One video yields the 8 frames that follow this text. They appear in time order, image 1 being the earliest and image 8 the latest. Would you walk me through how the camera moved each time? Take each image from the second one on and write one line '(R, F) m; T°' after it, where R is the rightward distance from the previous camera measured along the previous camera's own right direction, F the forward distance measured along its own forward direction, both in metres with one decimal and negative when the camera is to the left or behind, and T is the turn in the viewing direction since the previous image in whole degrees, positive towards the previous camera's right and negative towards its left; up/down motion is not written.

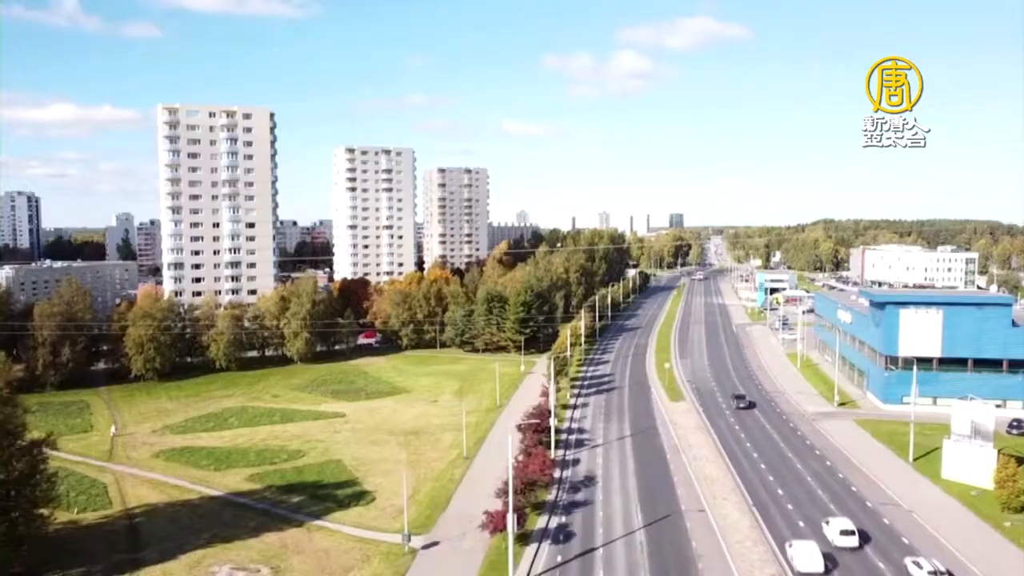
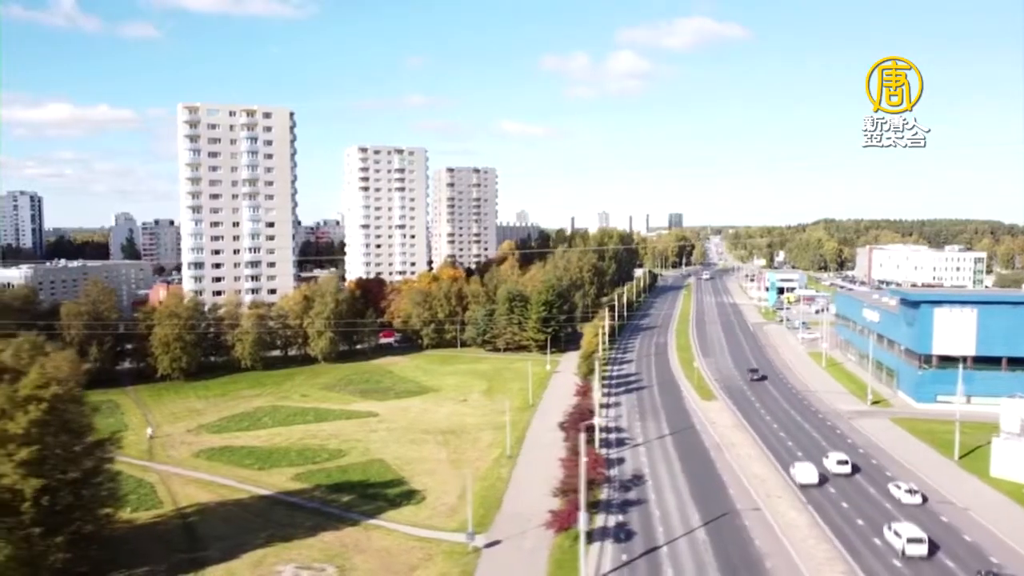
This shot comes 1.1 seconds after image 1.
(-1.6, +0.1) m; 0°
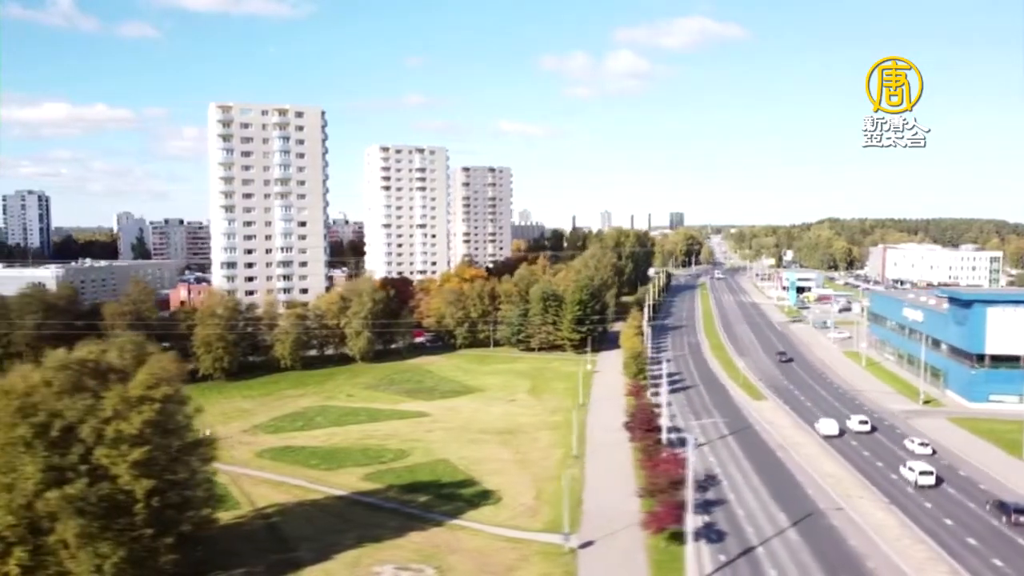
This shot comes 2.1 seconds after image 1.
(-2.4, +0.1) m; 0°
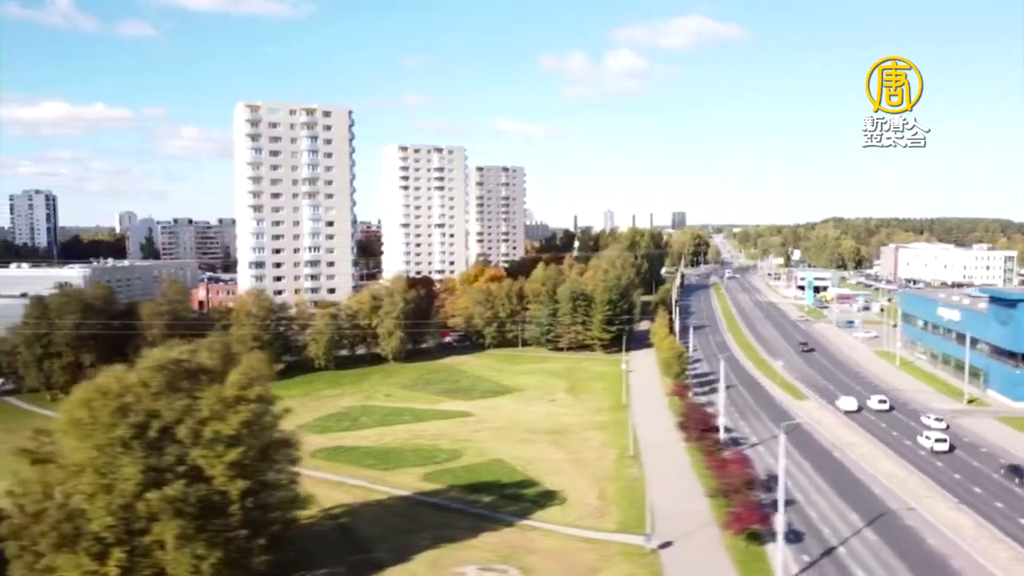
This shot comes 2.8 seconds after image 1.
(-2.0, +0.1) m; 0°
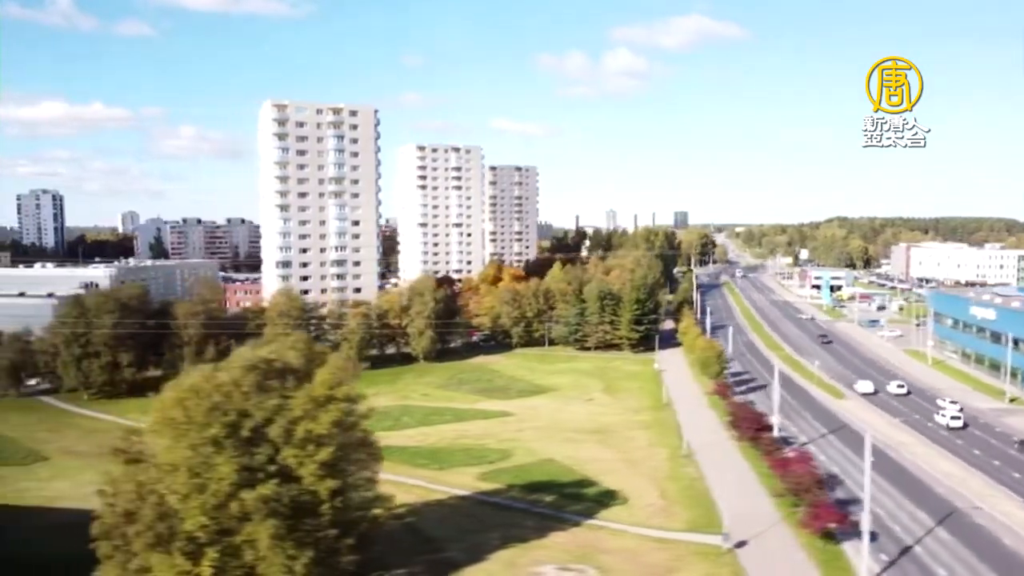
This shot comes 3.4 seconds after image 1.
(-1.8, +0.1) m; 0°
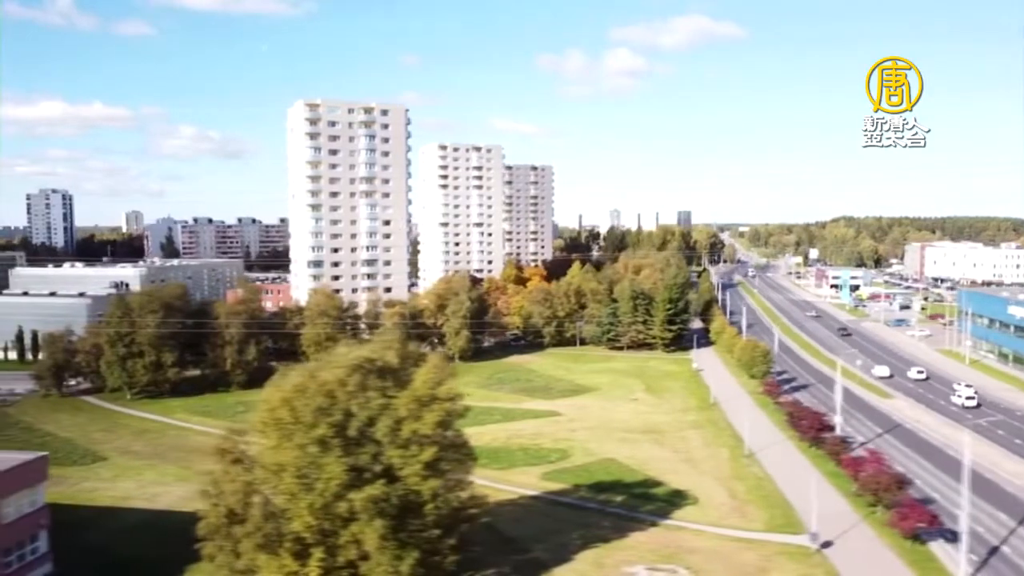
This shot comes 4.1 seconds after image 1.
(-2.1, +0.1) m; 0°
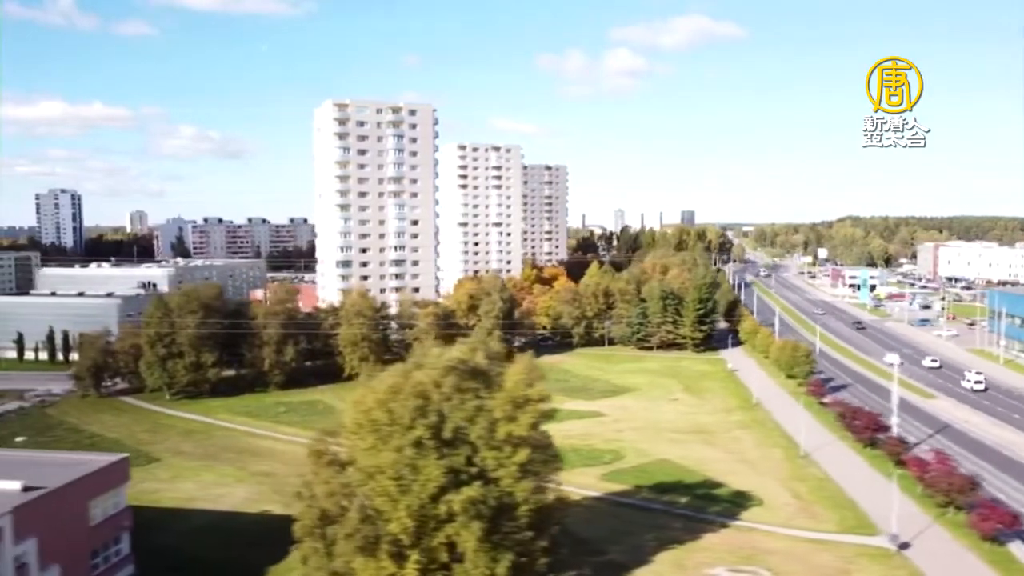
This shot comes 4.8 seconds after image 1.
(-1.9, +0.1) m; 0°
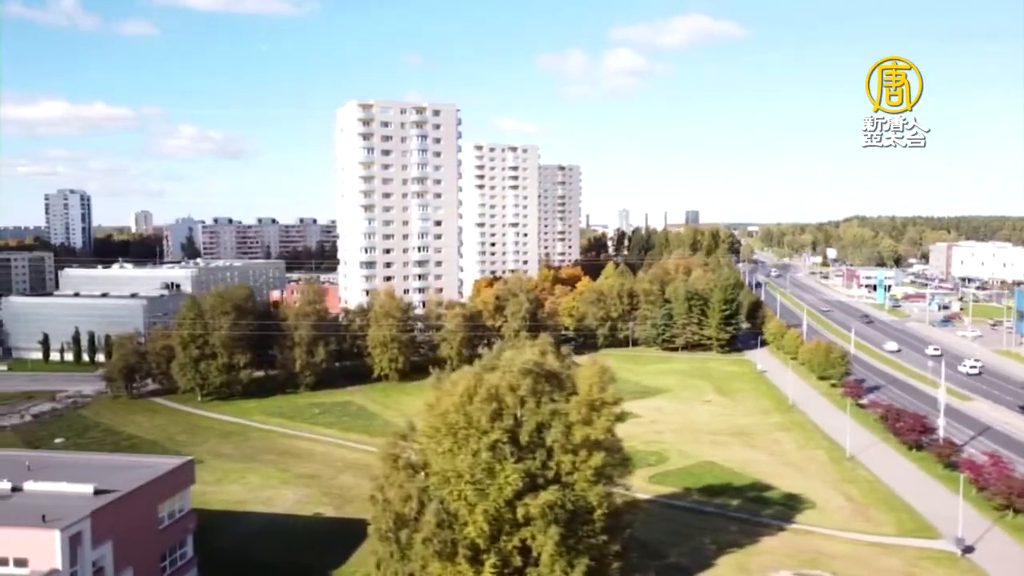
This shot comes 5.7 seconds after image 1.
(-1.4, +0.1) m; 0°
